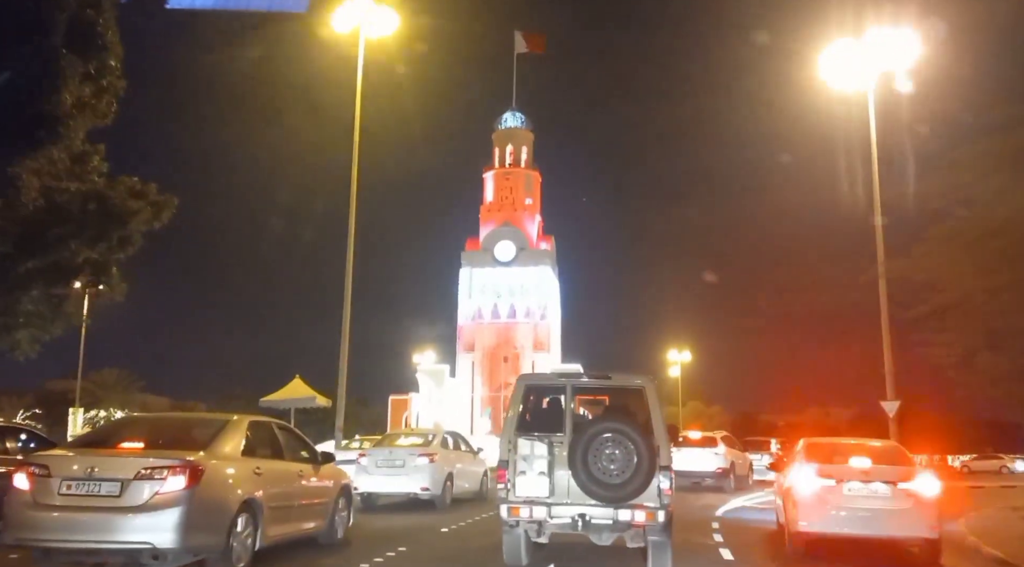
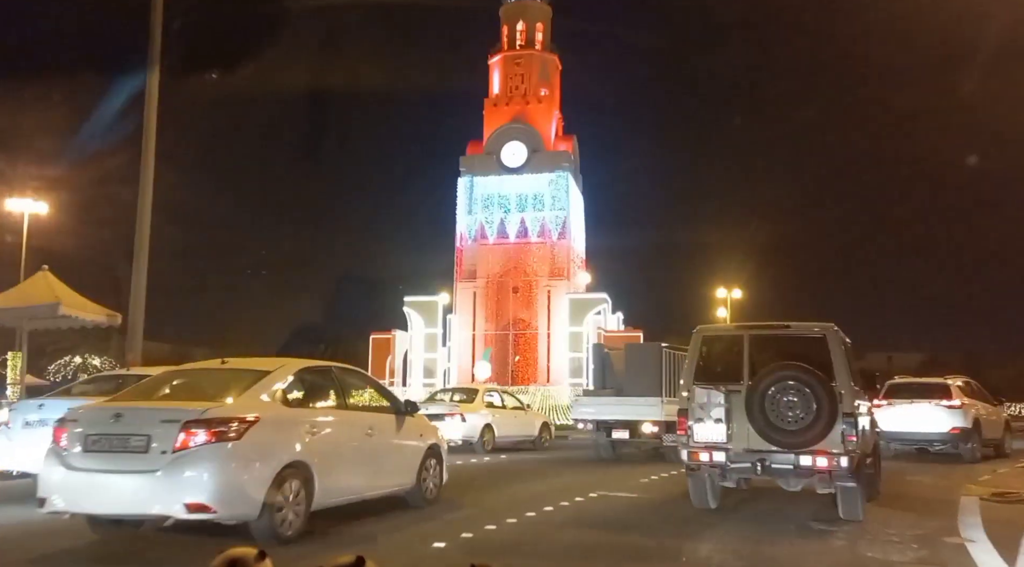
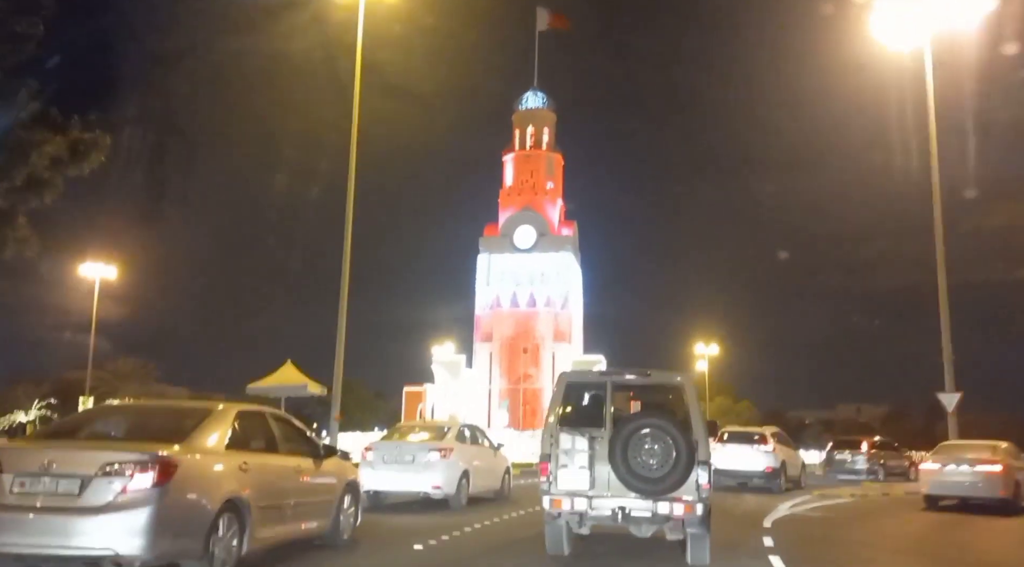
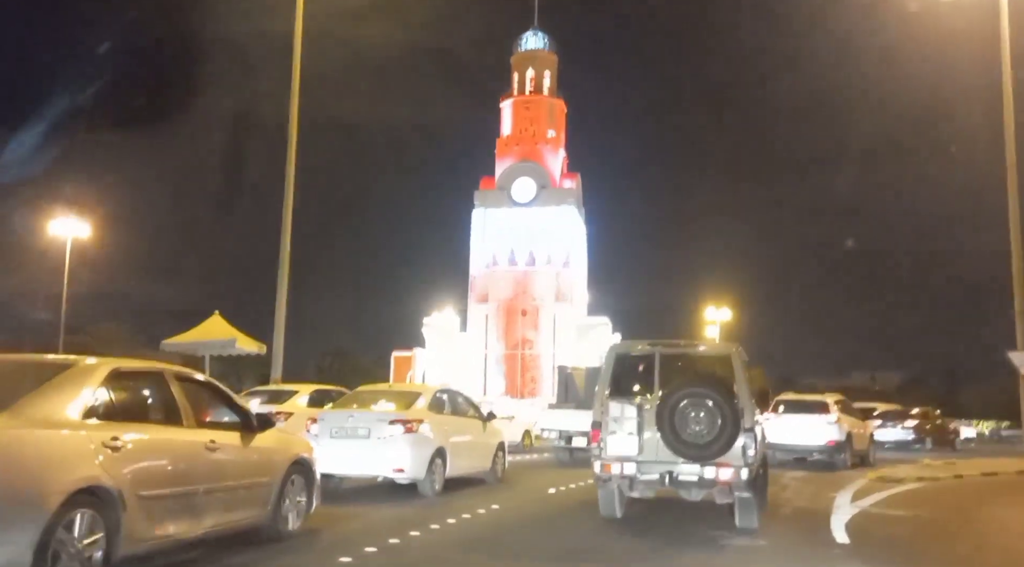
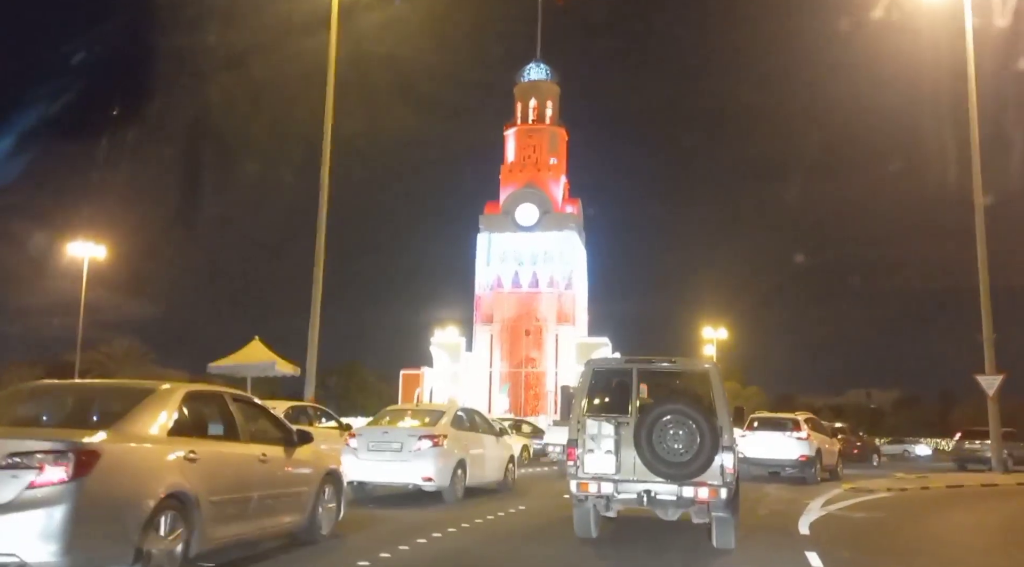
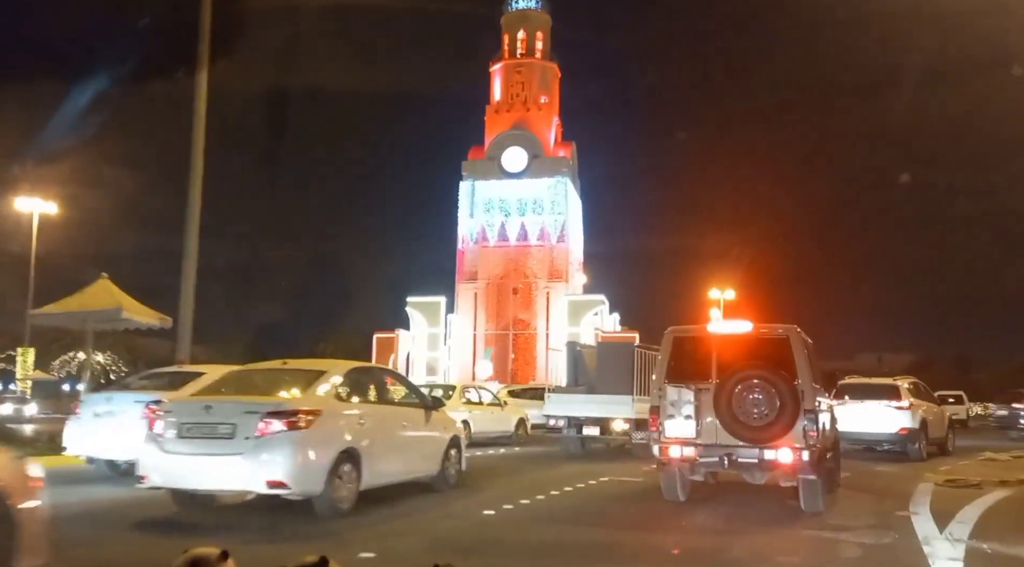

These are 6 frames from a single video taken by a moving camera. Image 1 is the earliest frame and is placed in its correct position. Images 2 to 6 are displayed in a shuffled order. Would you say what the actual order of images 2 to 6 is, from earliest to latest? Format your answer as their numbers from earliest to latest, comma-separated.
3, 5, 4, 6, 2
